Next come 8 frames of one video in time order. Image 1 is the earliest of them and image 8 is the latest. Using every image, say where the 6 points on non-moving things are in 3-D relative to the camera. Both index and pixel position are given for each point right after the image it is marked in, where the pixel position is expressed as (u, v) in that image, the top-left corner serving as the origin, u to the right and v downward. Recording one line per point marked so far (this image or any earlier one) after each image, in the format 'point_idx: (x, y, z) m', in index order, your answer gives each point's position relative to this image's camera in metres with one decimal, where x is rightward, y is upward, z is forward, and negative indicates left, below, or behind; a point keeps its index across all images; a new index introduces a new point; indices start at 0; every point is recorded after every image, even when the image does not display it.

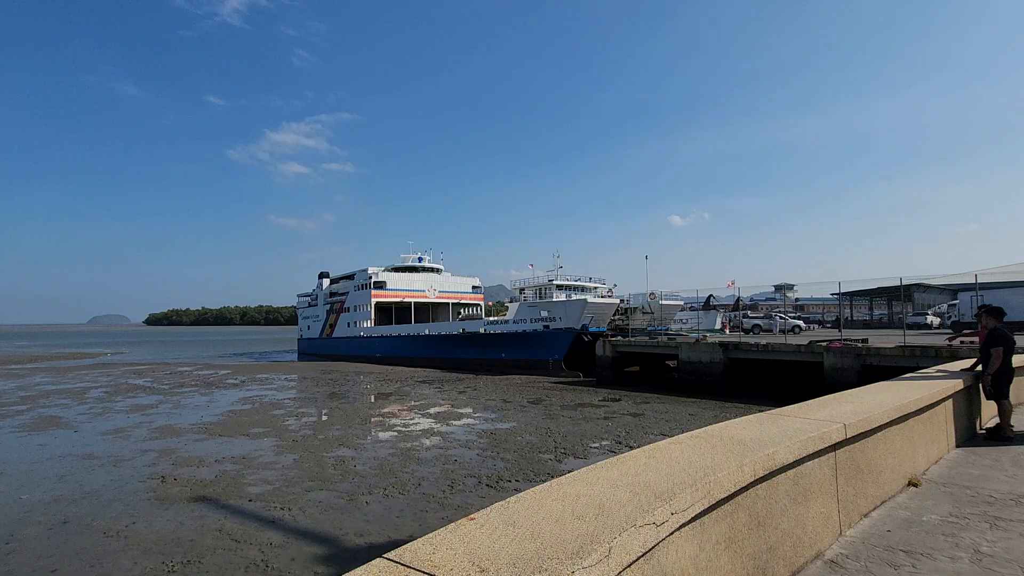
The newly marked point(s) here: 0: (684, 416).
0: (+5.1, -3.8, +15.6) m
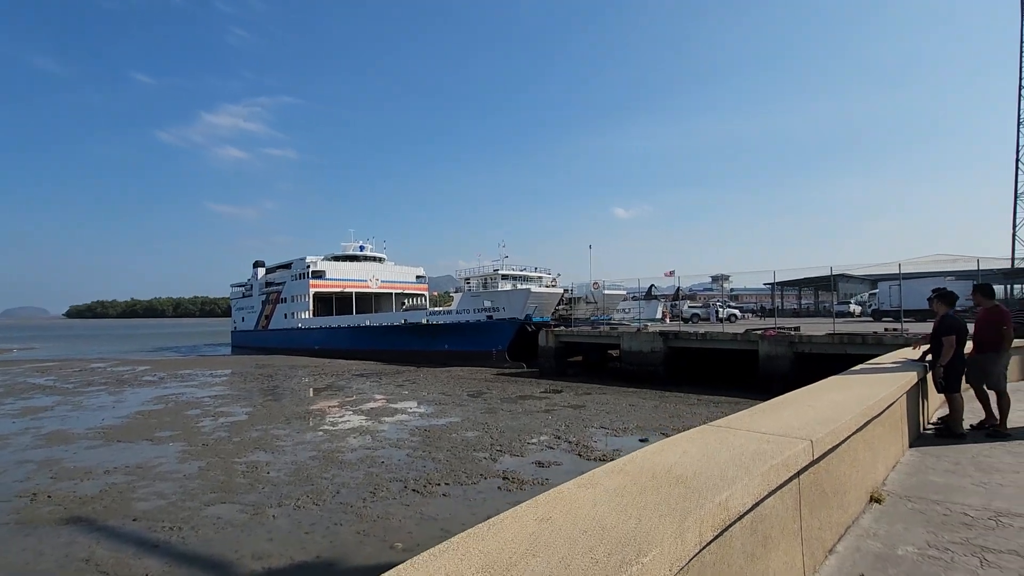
0: (+3.3, -3.5, +15.4) m
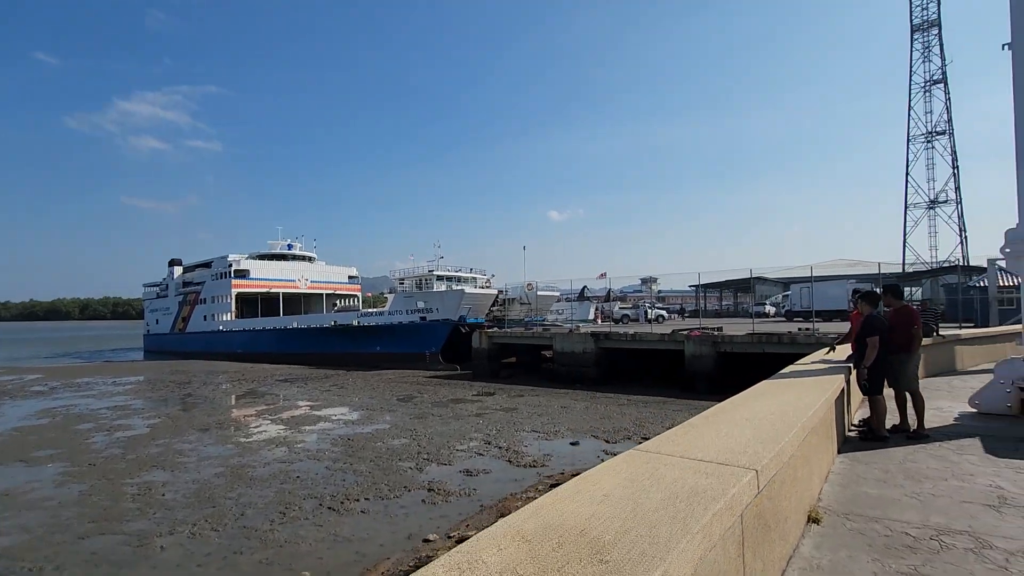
0: (+1.3, -3.5, +15.2) m
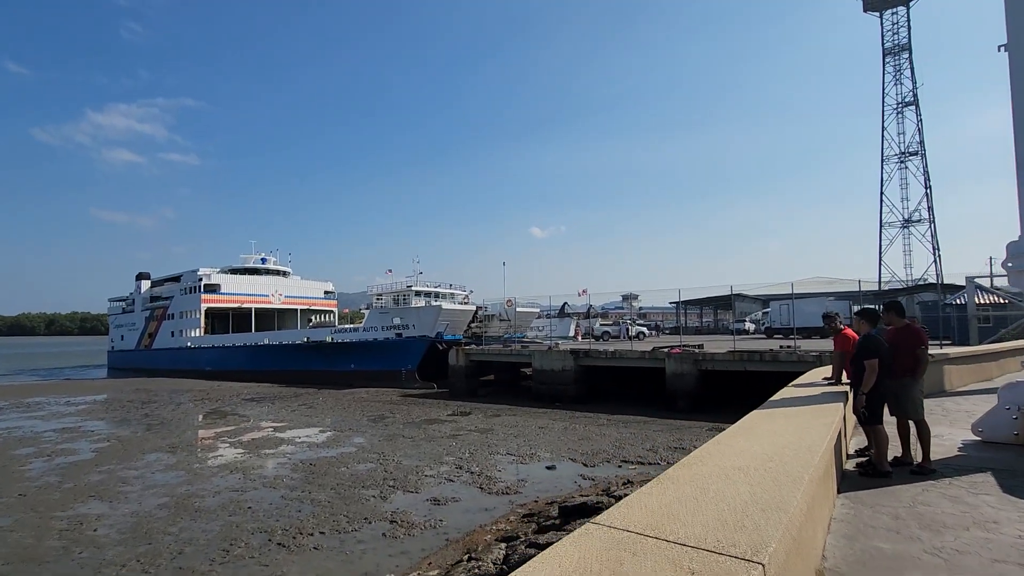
0: (+0.6, -4.0, +14.7) m
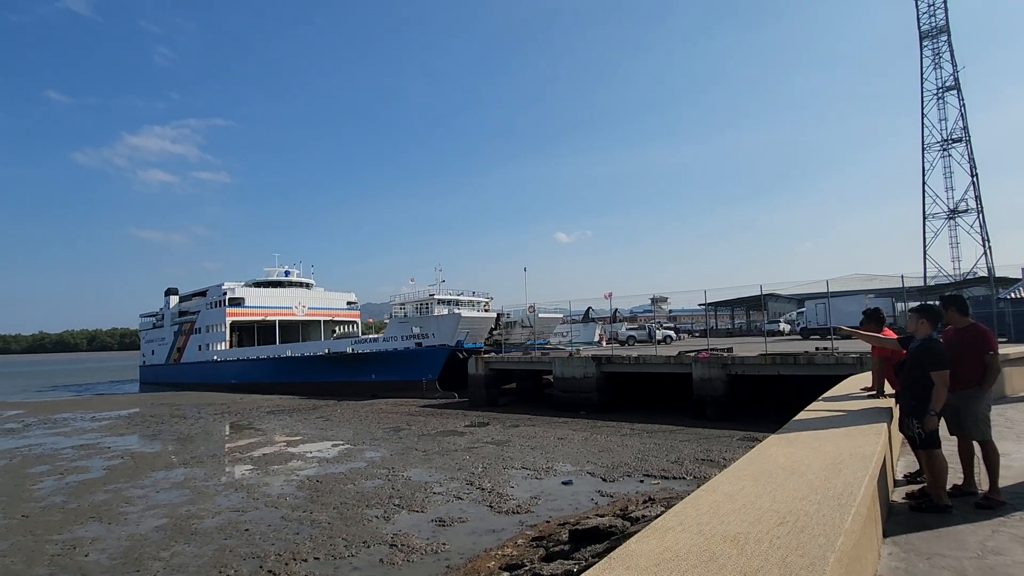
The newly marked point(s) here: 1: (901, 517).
0: (+1.0, -4.1, +14.0) m
1: (+2.1, -1.2, +2.8) m
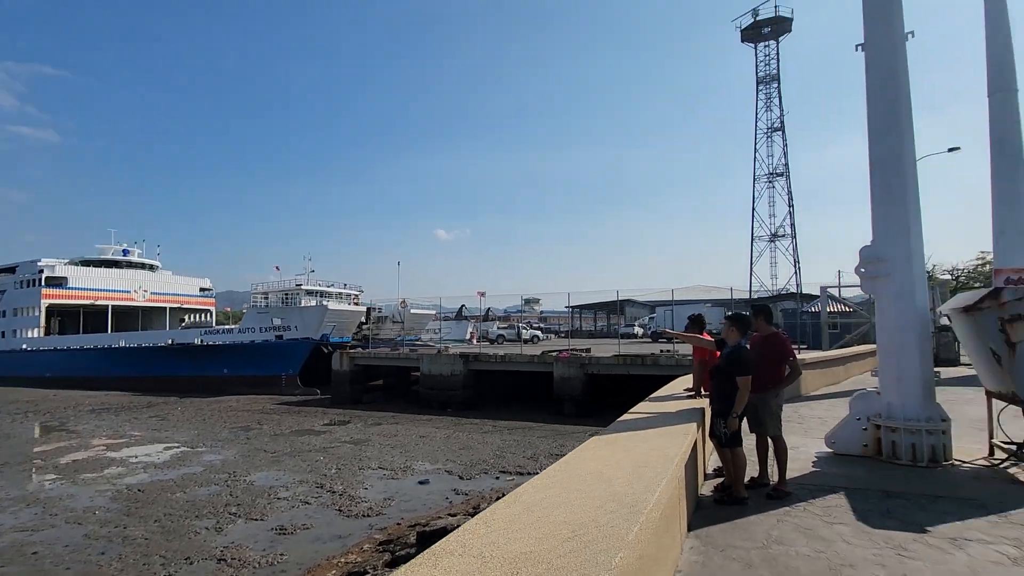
0: (-2.6, -4.0, +13.7) m
1: (+1.1, -1.3, +3.1) m
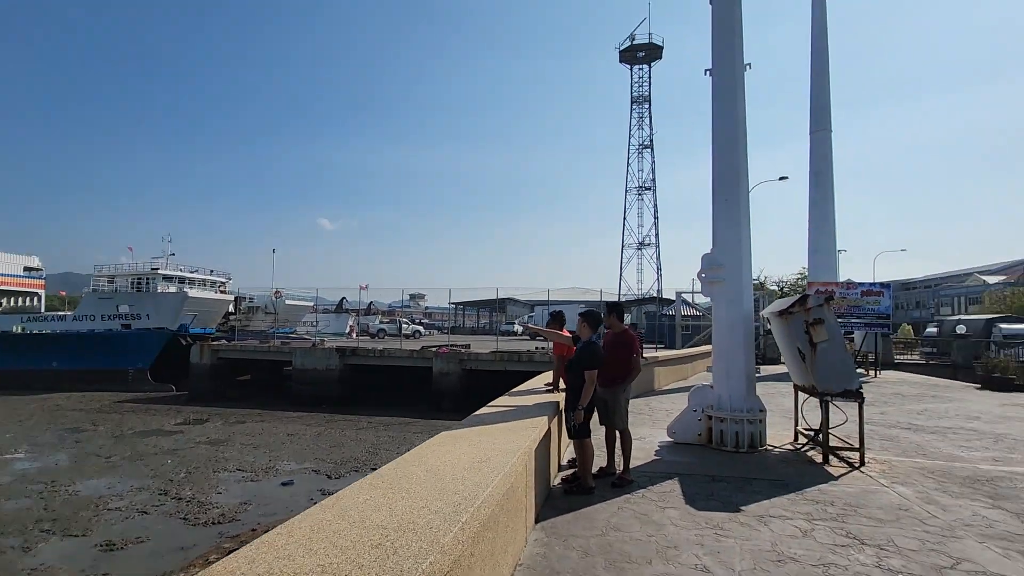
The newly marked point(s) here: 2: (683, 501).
0: (-5.7, -3.7, +12.9) m
1: (+0.3, -1.3, +3.2) m
2: (+1.0, -1.3, +3.2) m
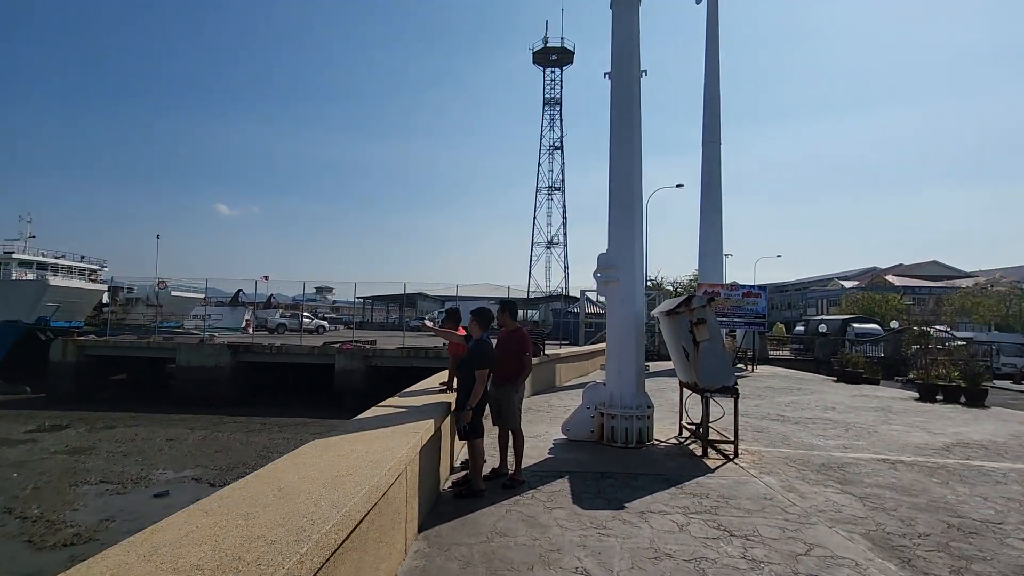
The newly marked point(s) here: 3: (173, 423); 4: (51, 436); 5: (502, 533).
0: (-7.9, -3.5, +11.7) m
1: (-0.4, -1.3, +3.1) m
2: (+0.4, -1.3, +3.2) m
3: (-8.9, -3.6, +13.8) m
4: (-11.1, -3.5, +12.6) m
5: (-0.1, -1.2, +2.7) m
